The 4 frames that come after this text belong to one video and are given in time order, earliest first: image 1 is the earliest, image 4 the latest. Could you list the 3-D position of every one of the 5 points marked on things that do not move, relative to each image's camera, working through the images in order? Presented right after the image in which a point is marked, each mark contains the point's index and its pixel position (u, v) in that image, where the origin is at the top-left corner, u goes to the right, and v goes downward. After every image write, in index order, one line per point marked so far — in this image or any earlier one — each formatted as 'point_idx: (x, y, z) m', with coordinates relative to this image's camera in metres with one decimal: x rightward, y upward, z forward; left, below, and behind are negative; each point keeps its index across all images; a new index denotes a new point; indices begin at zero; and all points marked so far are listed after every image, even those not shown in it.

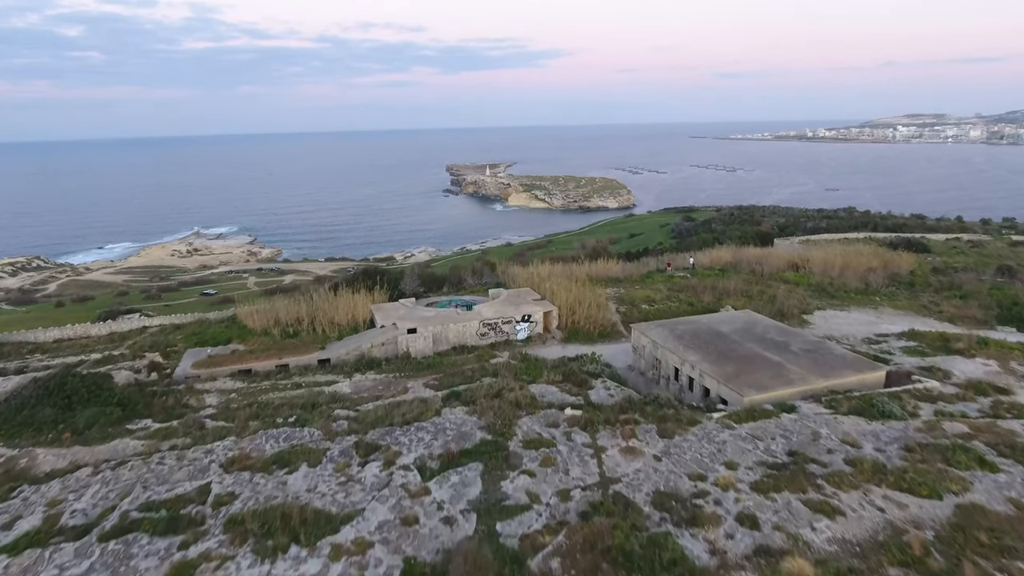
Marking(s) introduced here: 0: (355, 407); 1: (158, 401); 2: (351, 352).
0: (-2.3, -1.8, +12.0) m
1: (-5.4, -1.7, +12.3) m
2: (-3.2, -1.3, +16.1) m
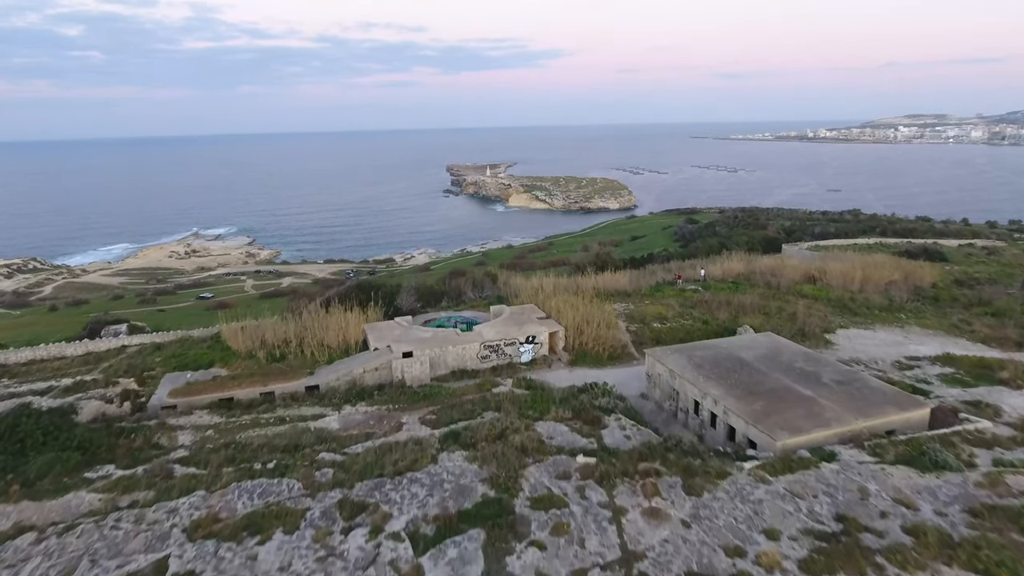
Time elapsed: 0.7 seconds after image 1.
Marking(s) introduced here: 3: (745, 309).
0: (-2.3, -2.1, +10.8) m
1: (-5.3, -2.1, +11.1) m
2: (-3.1, -1.7, +14.9) m
3: (+5.6, -0.5, +19.4) m
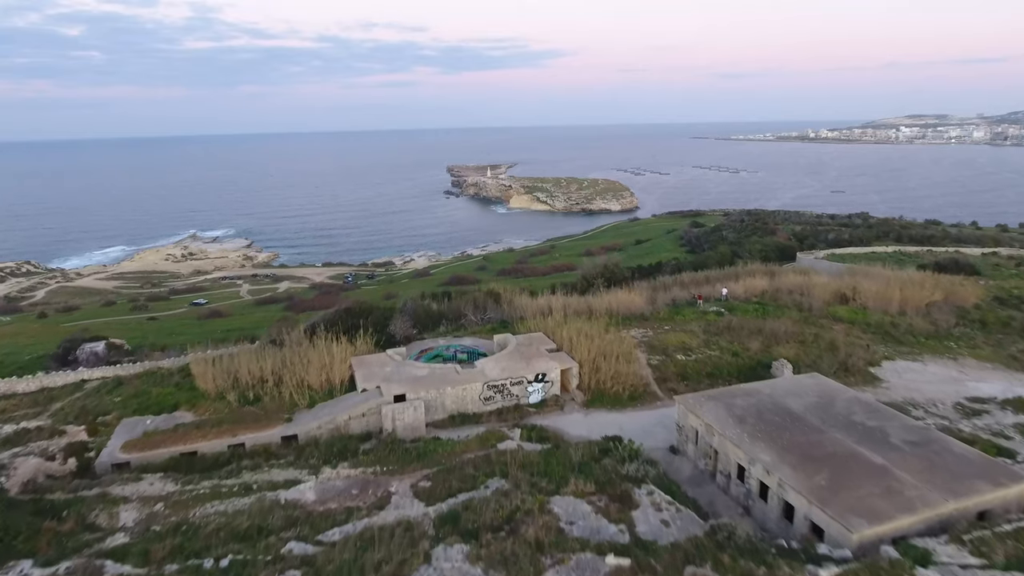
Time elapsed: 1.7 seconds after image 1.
0: (-2.1, -2.7, +8.9) m
1: (-5.2, -2.7, +9.1) m
2: (-3.0, -2.2, +12.9) m
3: (+5.7, -1.1, +17.4) m
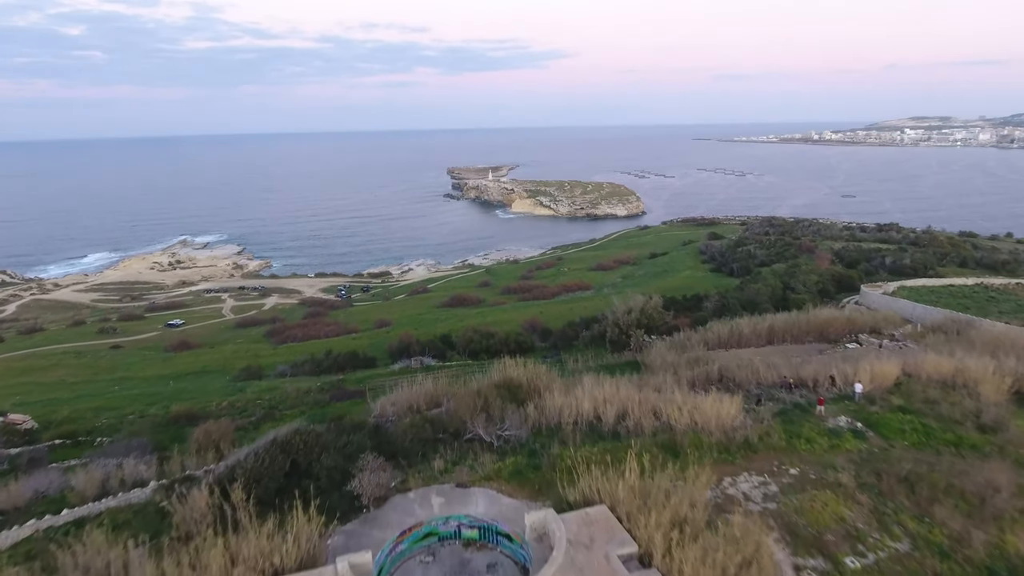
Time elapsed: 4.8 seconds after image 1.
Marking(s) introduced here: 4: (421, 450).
0: (-1.6, -4.4, +1.9) m
1: (-4.6, -4.4, +2.2) m
2: (-2.5, -4.0, +5.9) m
3: (+6.2, -2.8, +10.4) m
4: (-1.5, -2.5, +13.3) m
